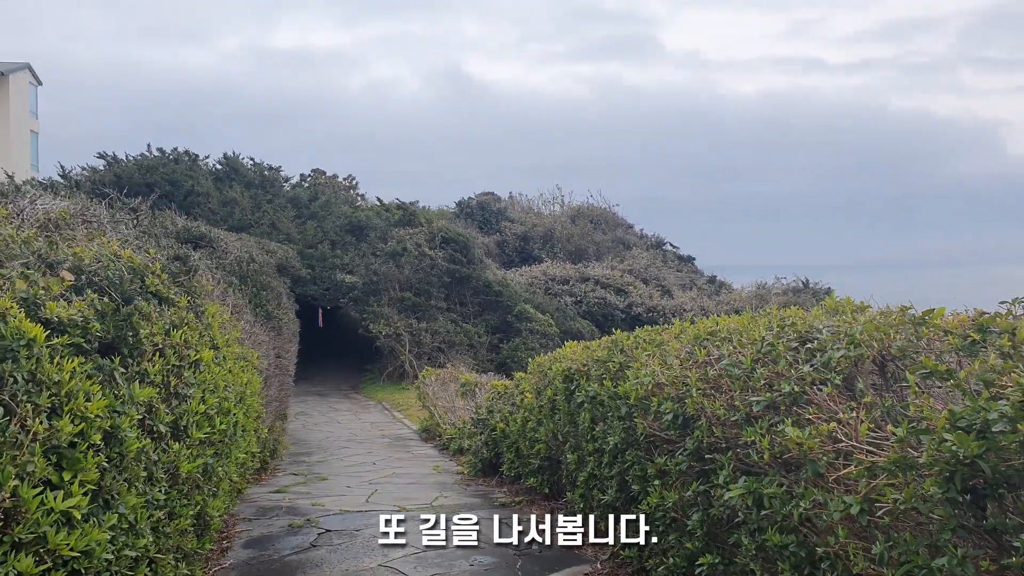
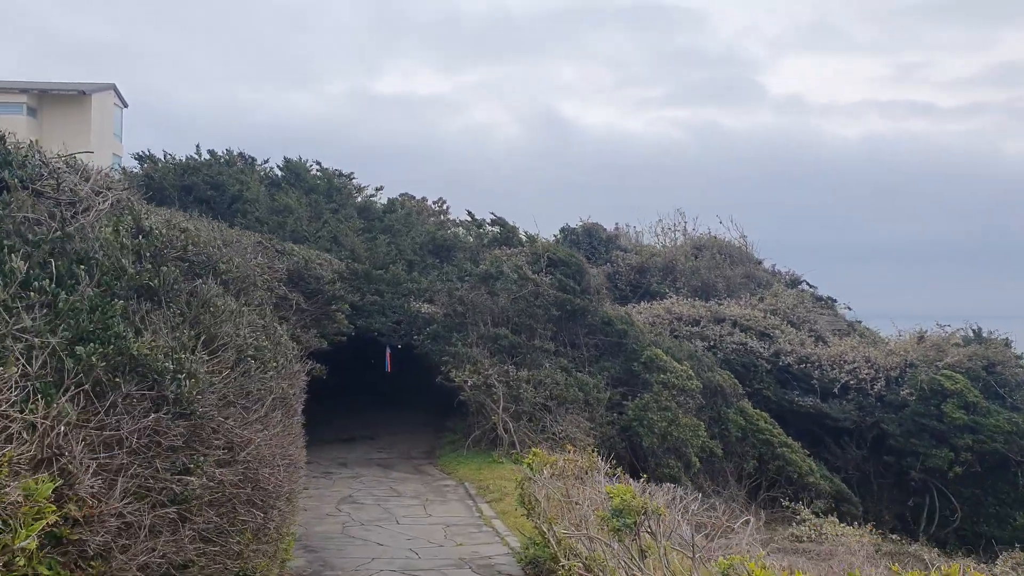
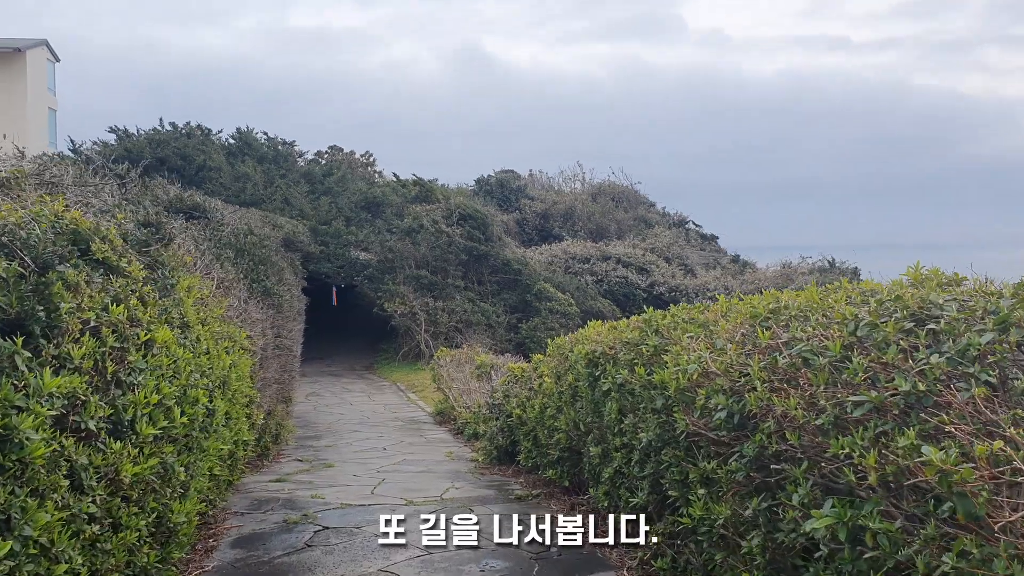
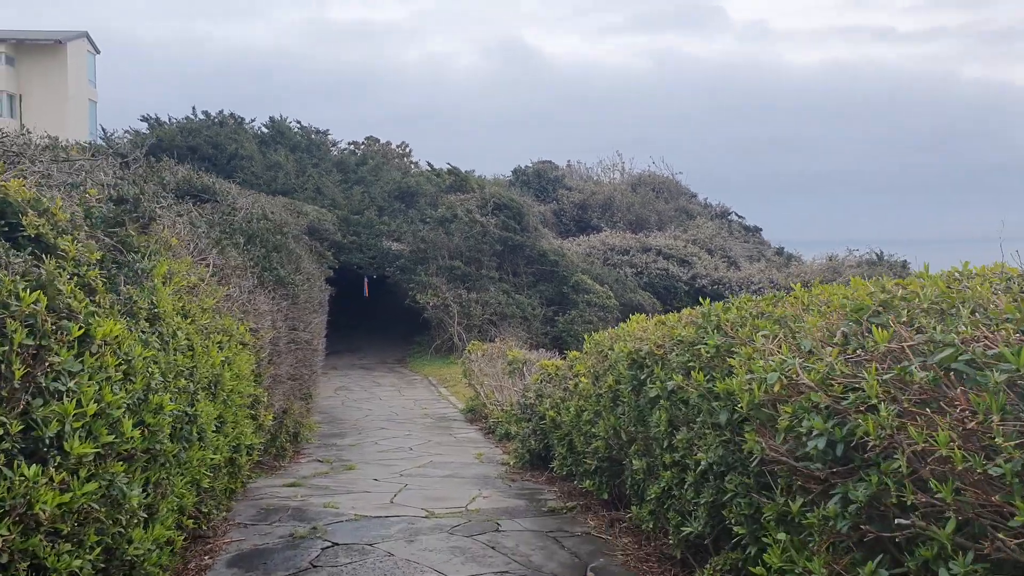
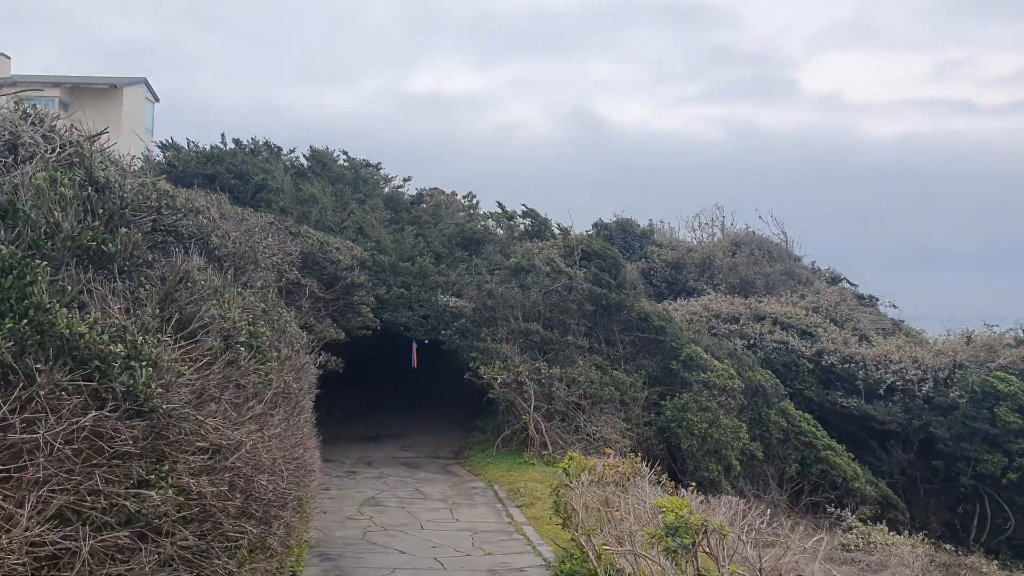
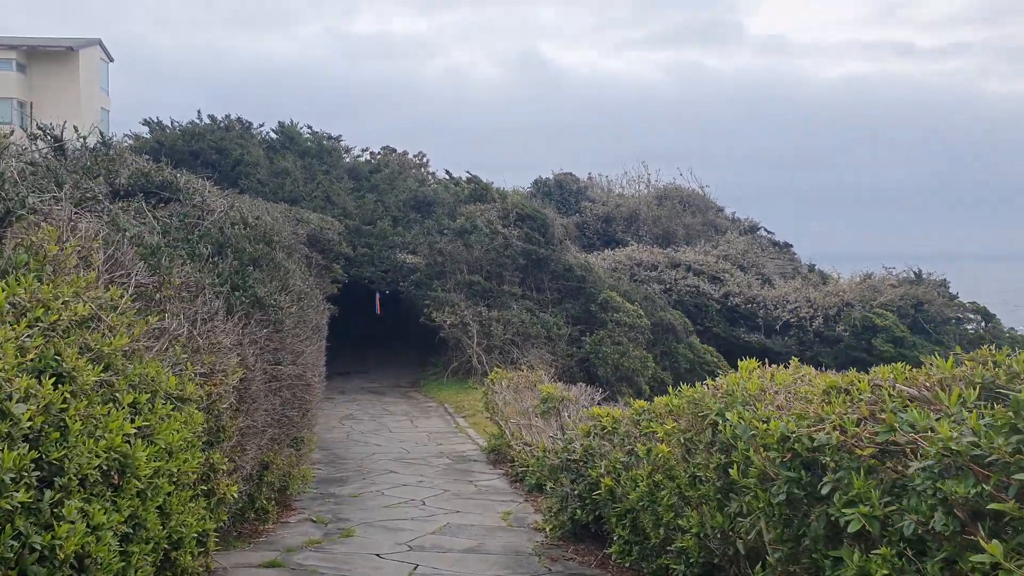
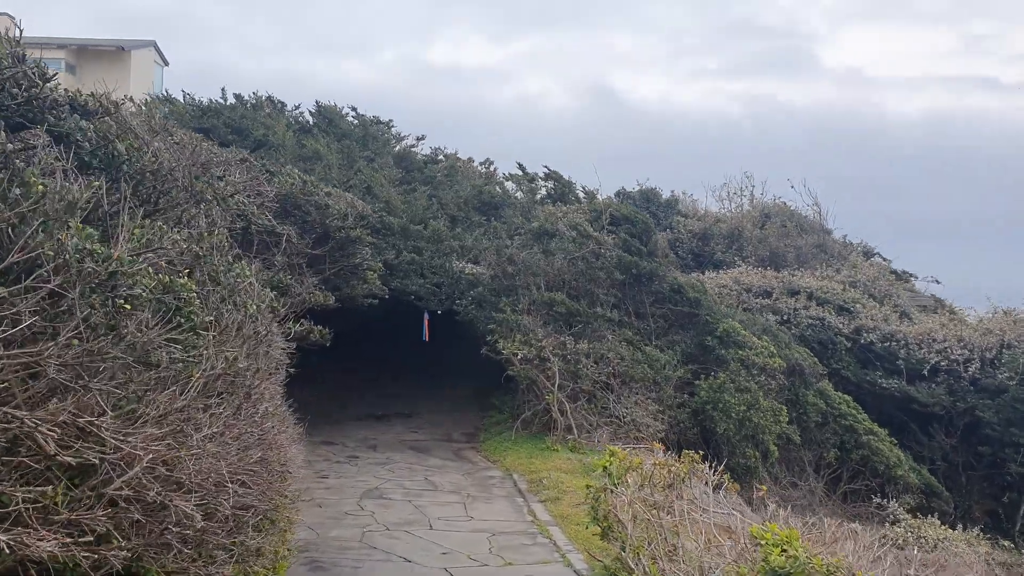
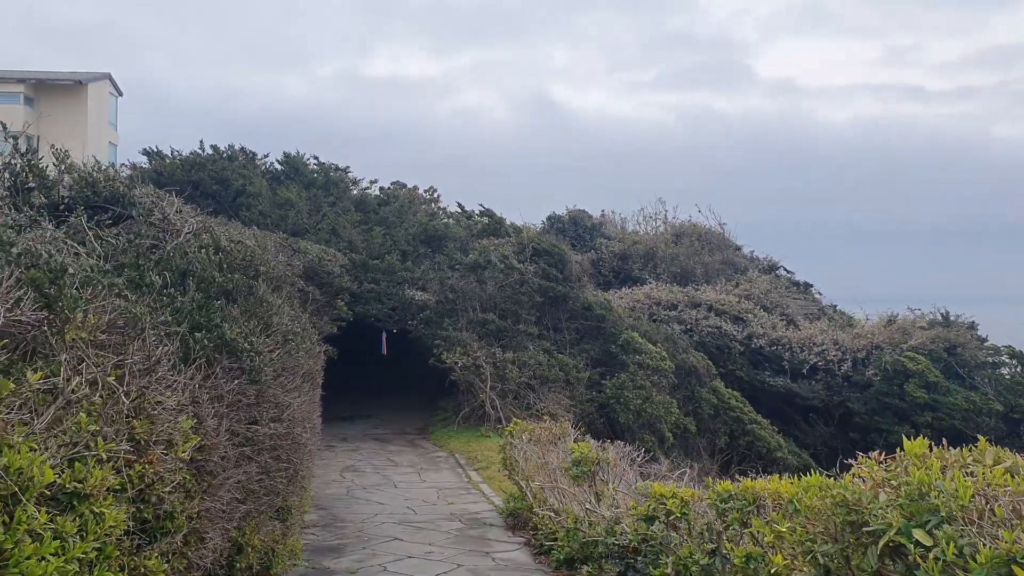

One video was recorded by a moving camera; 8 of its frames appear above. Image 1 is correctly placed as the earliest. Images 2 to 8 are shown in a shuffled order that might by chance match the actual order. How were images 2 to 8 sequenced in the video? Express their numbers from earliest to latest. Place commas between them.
3, 4, 6, 8, 2, 5, 7
